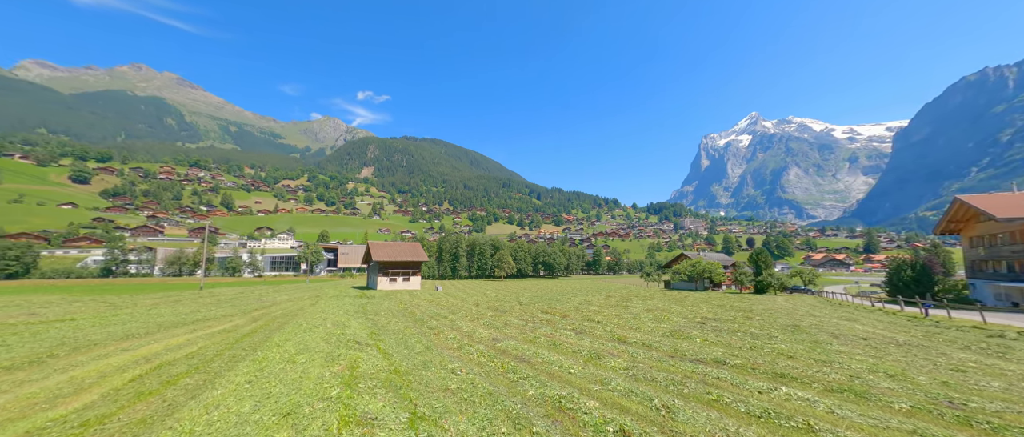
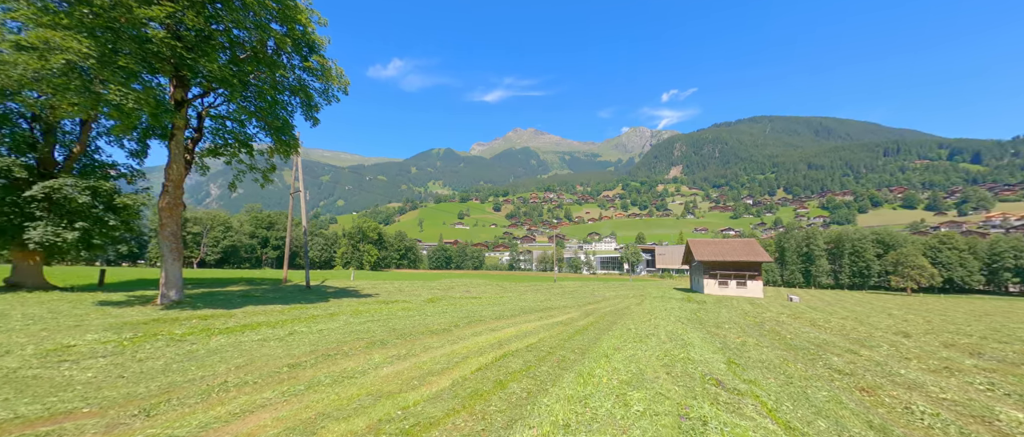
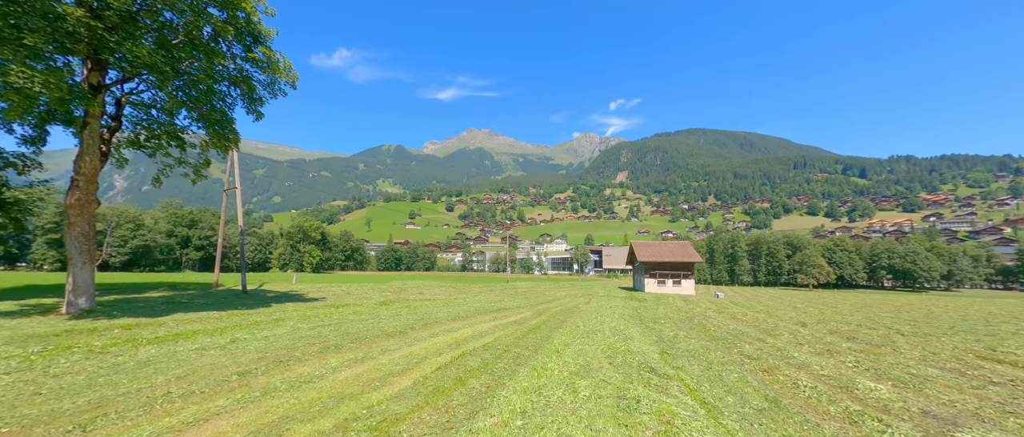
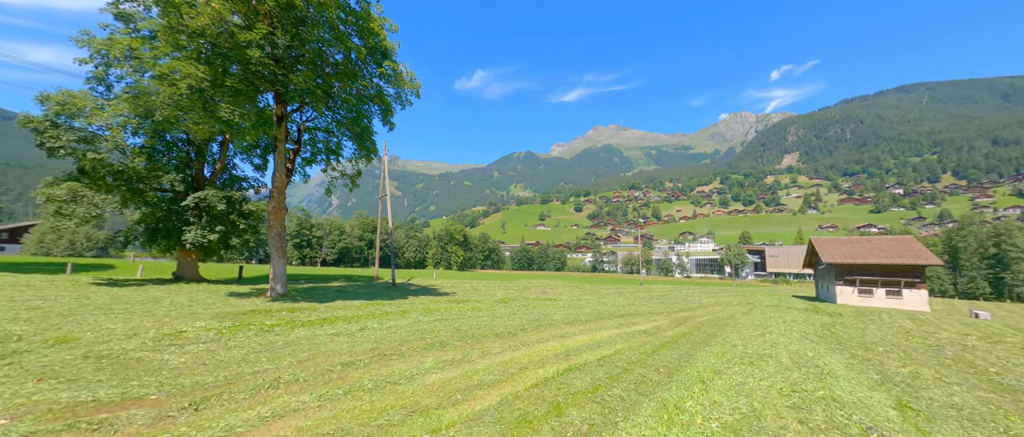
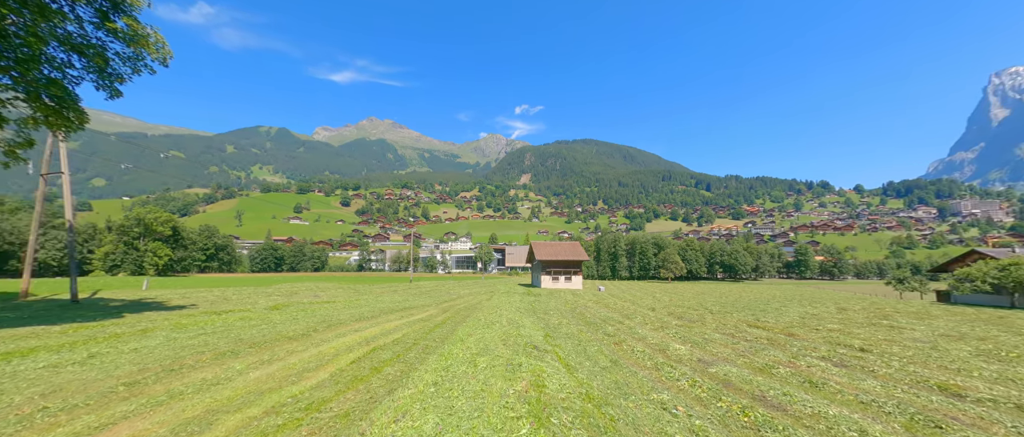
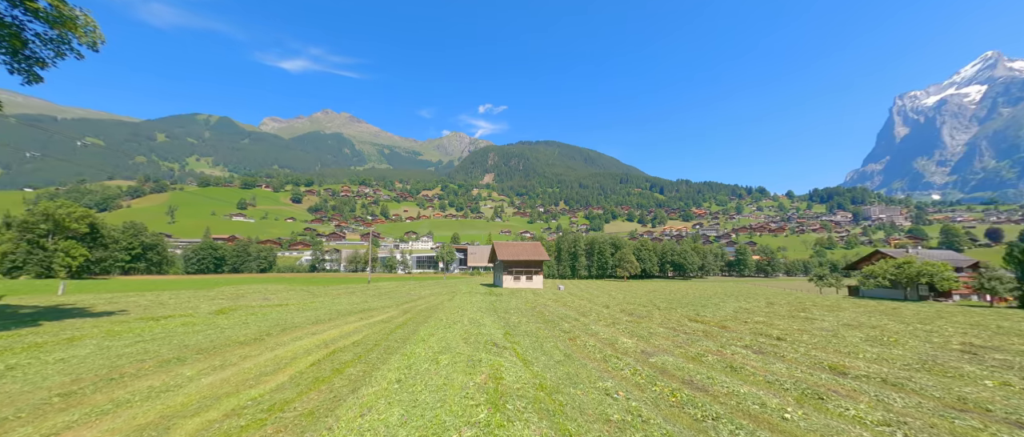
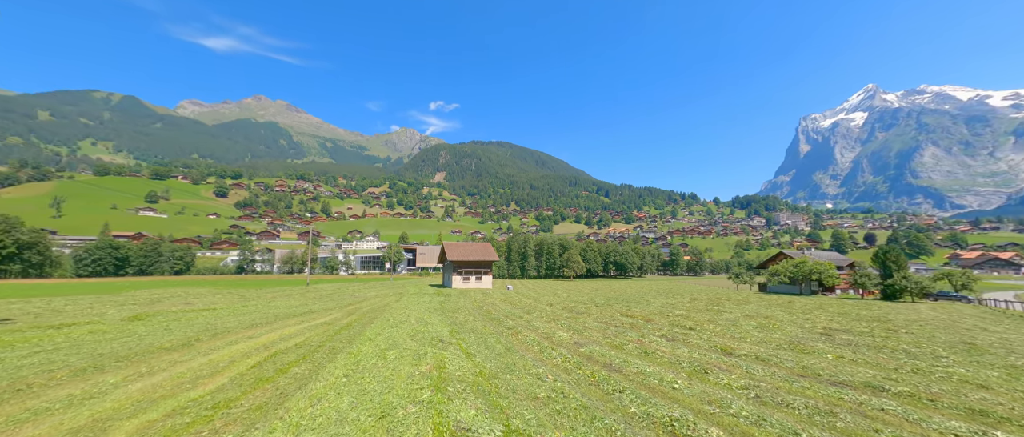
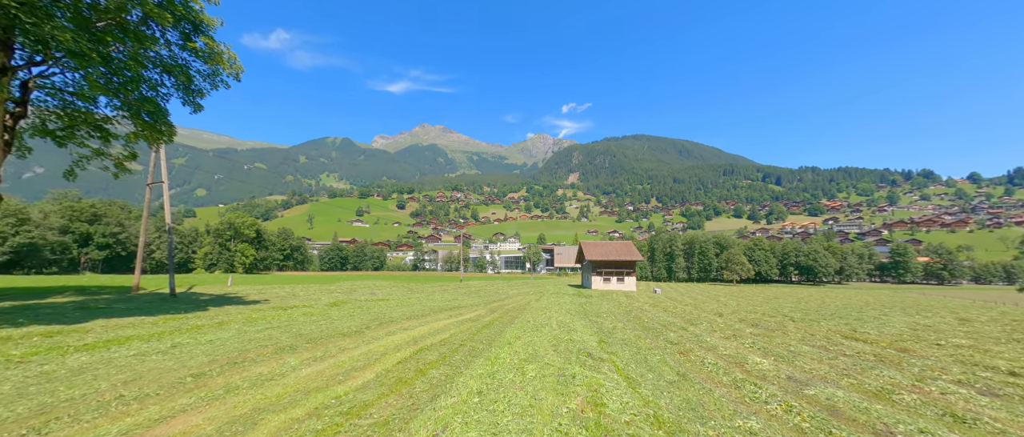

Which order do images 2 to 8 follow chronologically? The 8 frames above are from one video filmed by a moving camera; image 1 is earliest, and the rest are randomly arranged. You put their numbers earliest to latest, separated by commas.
7, 6, 5, 8, 3, 2, 4
